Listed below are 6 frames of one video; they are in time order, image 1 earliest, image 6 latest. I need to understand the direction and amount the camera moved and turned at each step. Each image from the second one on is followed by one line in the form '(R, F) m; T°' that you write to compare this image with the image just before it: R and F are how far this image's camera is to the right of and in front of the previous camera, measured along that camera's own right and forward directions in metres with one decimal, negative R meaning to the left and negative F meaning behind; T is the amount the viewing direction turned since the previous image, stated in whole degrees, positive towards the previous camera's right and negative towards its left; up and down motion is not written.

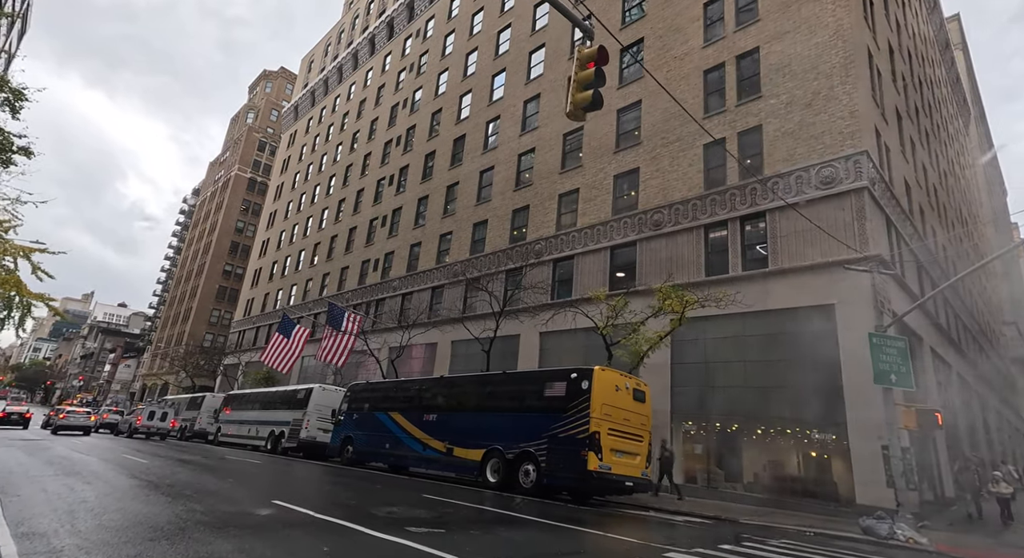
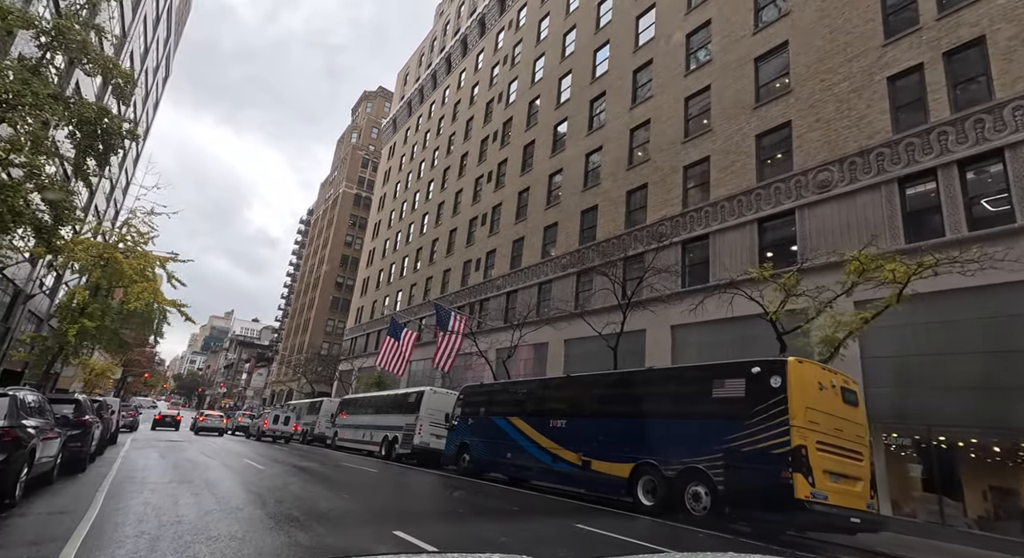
(-1.1, +2.4) m; -10°
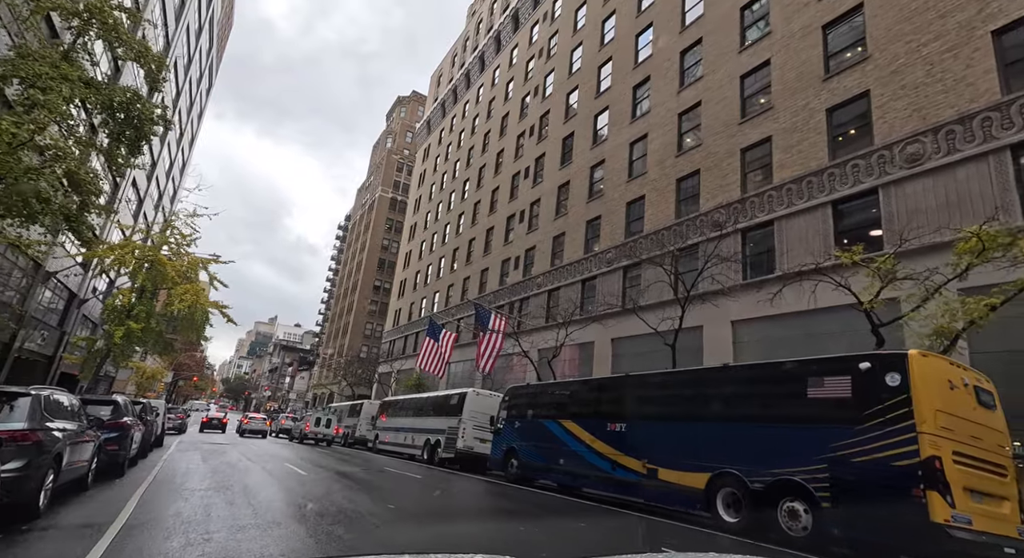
(-0.4, +1.2) m; -4°
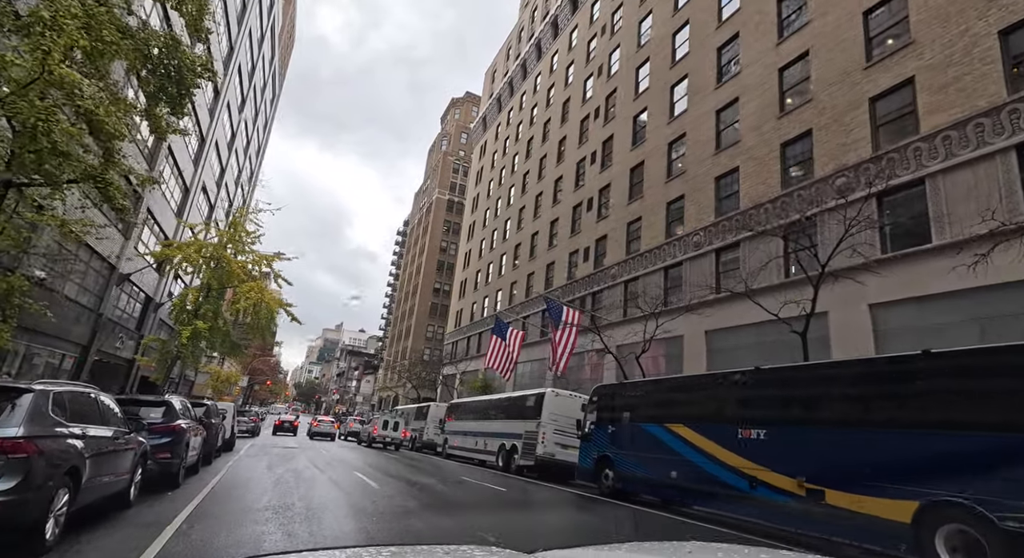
(-1.0, +2.5) m; -6°
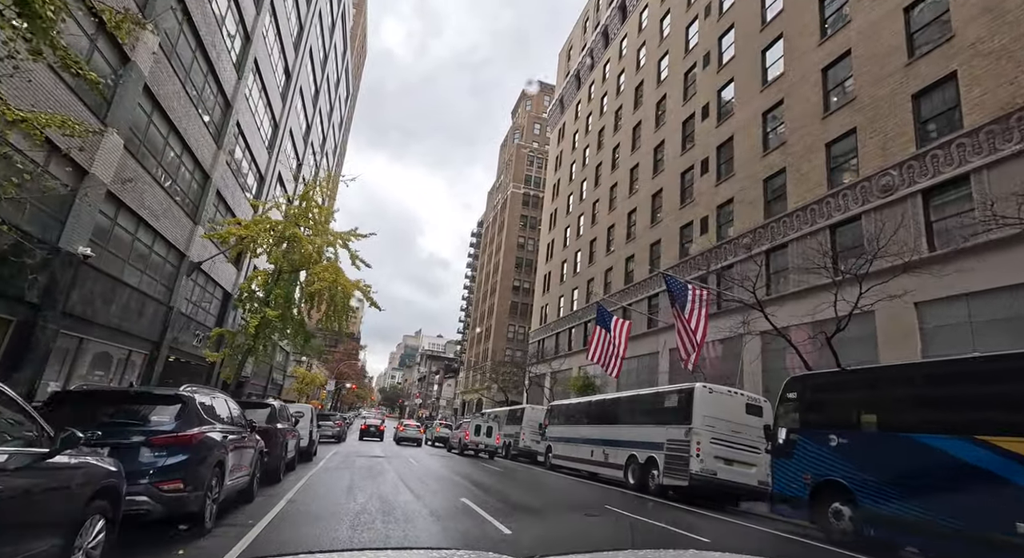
(-2.0, +5.2) m; -8°
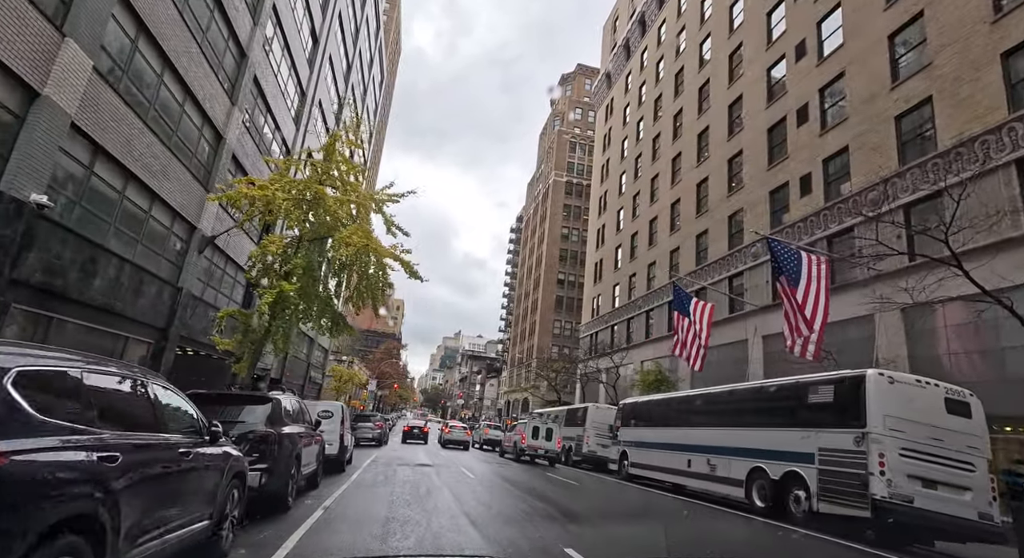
(-1.3, +4.9) m; -4°
